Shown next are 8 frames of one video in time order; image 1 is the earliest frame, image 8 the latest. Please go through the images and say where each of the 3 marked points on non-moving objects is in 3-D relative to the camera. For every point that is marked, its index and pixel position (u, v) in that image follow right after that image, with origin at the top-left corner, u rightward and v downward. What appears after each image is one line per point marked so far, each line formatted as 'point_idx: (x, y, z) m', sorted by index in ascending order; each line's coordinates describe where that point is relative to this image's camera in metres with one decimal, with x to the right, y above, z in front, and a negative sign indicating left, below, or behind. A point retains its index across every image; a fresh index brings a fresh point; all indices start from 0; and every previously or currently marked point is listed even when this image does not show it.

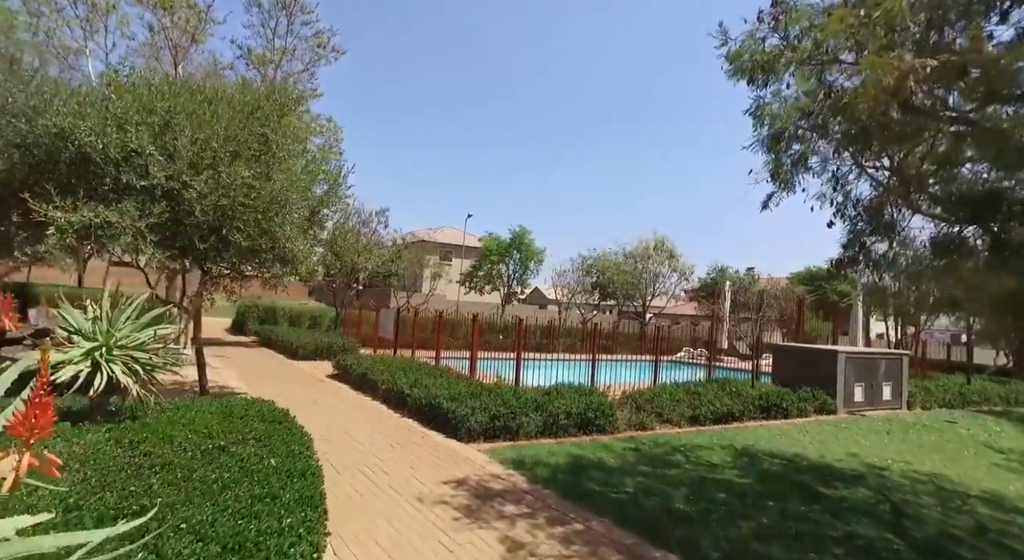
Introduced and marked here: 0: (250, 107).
0: (-3.7, +2.4, +8.5) m
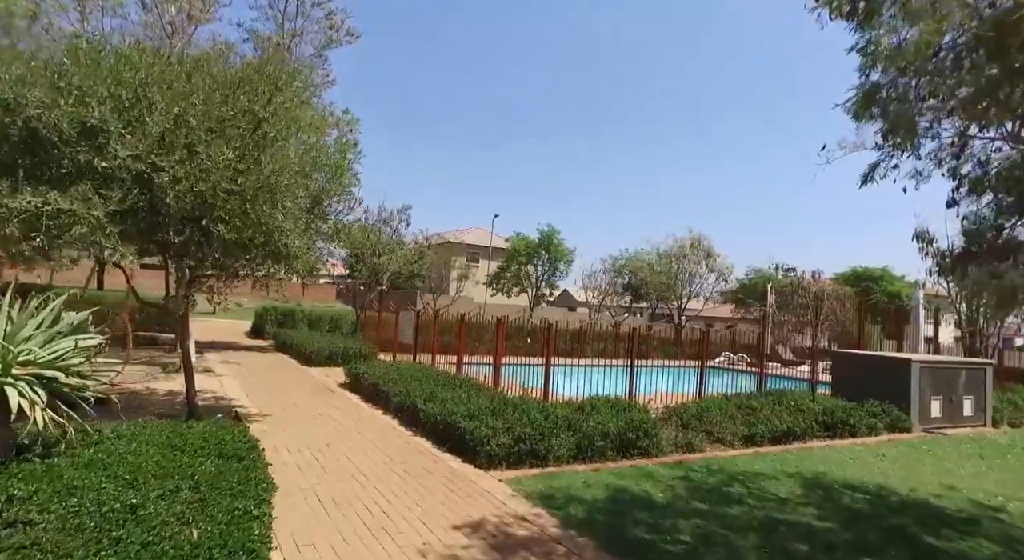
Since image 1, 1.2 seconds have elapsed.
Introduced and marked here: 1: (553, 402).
0: (-3.4, +2.4, +7.4) m
1: (+0.7, -2.0, +9.7) m
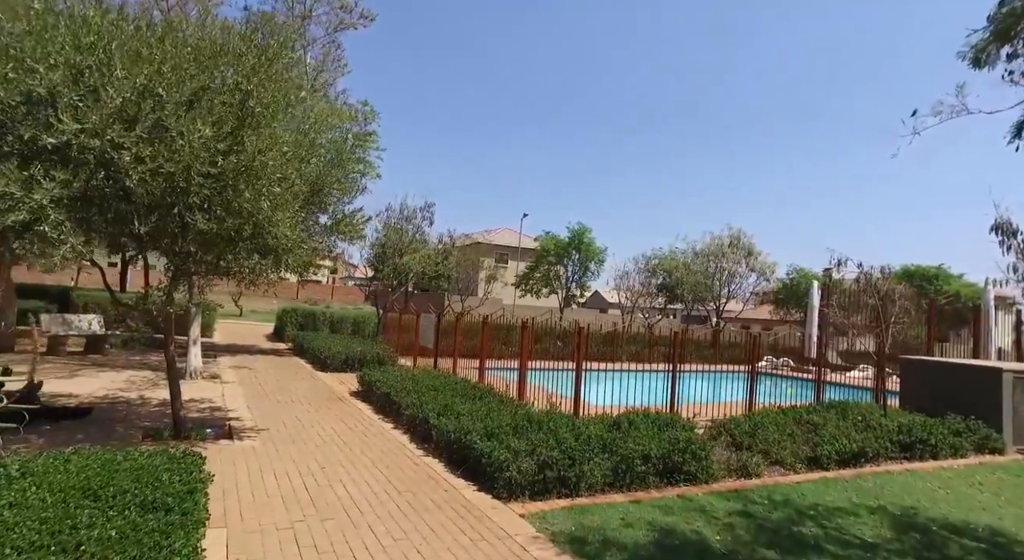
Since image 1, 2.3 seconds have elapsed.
0: (-3.1, +2.4, +6.4) m
1: (+1.0, -1.9, +8.5) m
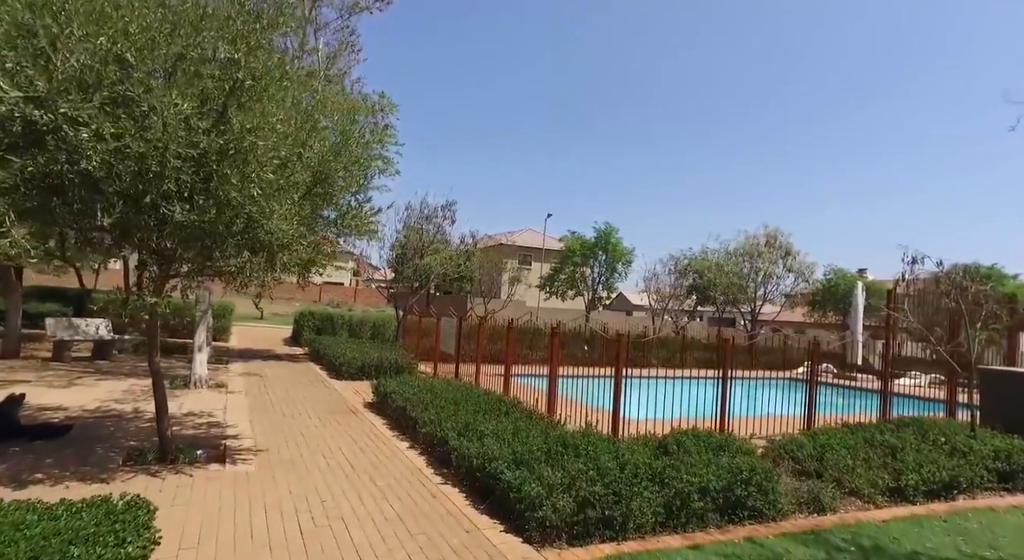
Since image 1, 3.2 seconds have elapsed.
0: (-2.8, +2.4, +5.5) m
1: (+1.4, -1.9, +7.4) m
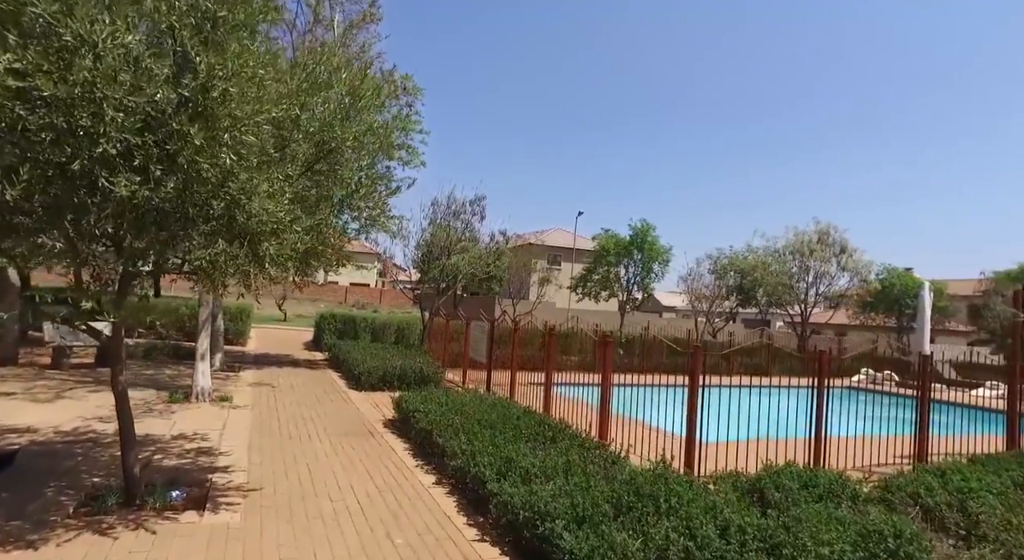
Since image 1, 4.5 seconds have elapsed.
0: (-2.4, +2.5, +4.1) m
1: (+1.9, -1.9, +5.9) m
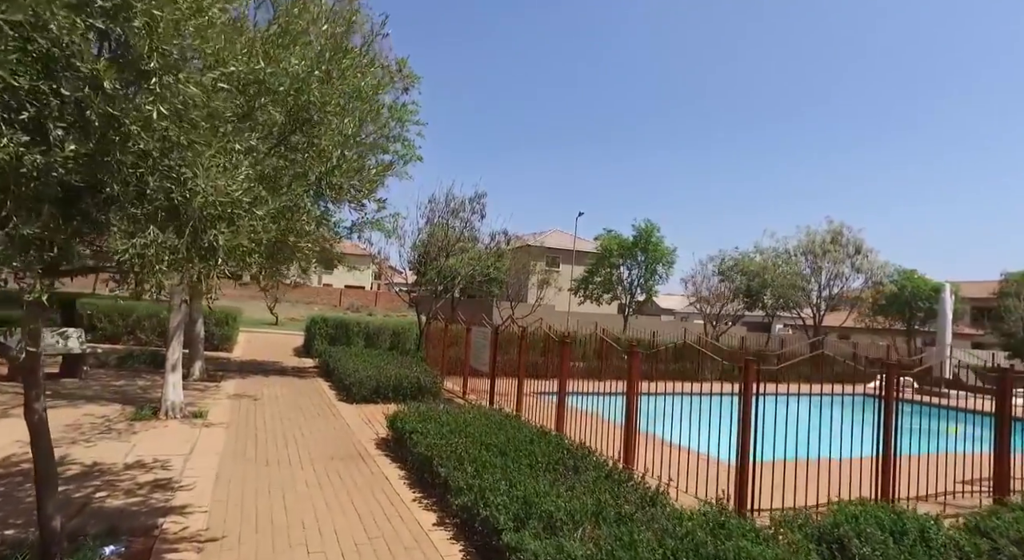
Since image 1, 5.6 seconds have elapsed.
0: (-2.3, +2.5, +3.0) m
1: (+2.1, -1.9, +4.8) m
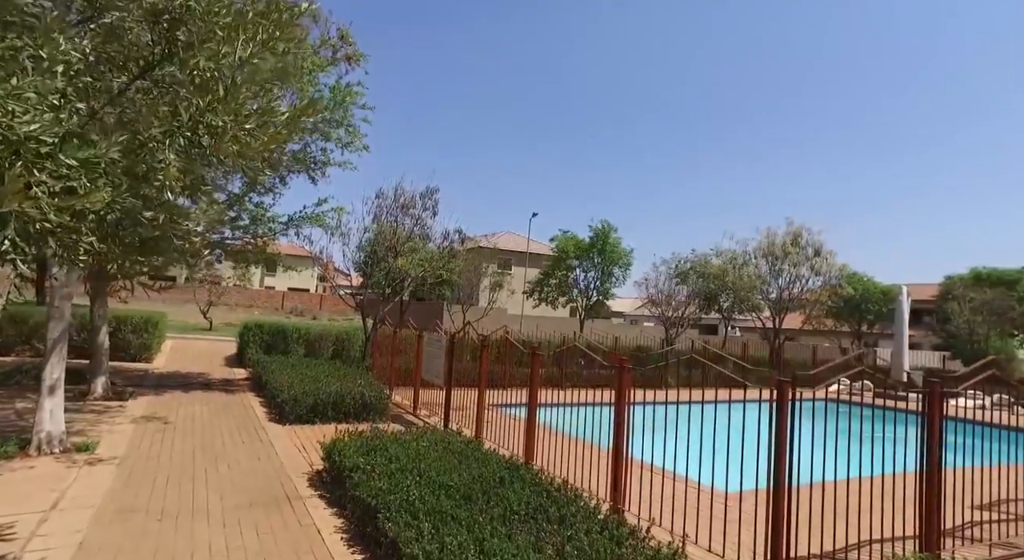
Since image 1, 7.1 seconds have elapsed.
0: (-2.2, +2.5, +1.5) m
1: (+1.9, -1.9, +3.6) m
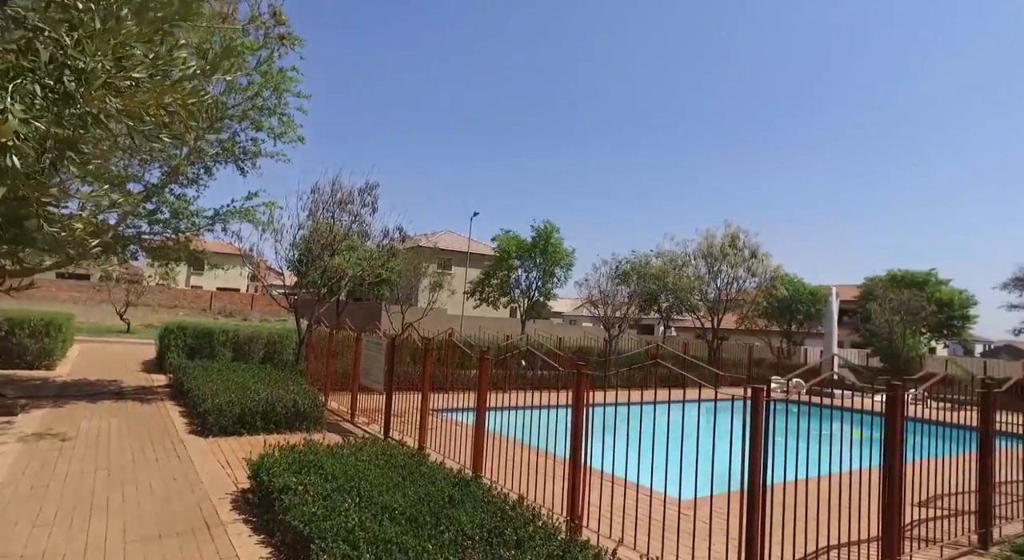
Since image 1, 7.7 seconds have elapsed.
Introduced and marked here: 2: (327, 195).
0: (-2.2, +2.5, +0.8) m
1: (+1.7, -1.9, +3.3) m
2: (-5.1, +2.4, +17.0) m
